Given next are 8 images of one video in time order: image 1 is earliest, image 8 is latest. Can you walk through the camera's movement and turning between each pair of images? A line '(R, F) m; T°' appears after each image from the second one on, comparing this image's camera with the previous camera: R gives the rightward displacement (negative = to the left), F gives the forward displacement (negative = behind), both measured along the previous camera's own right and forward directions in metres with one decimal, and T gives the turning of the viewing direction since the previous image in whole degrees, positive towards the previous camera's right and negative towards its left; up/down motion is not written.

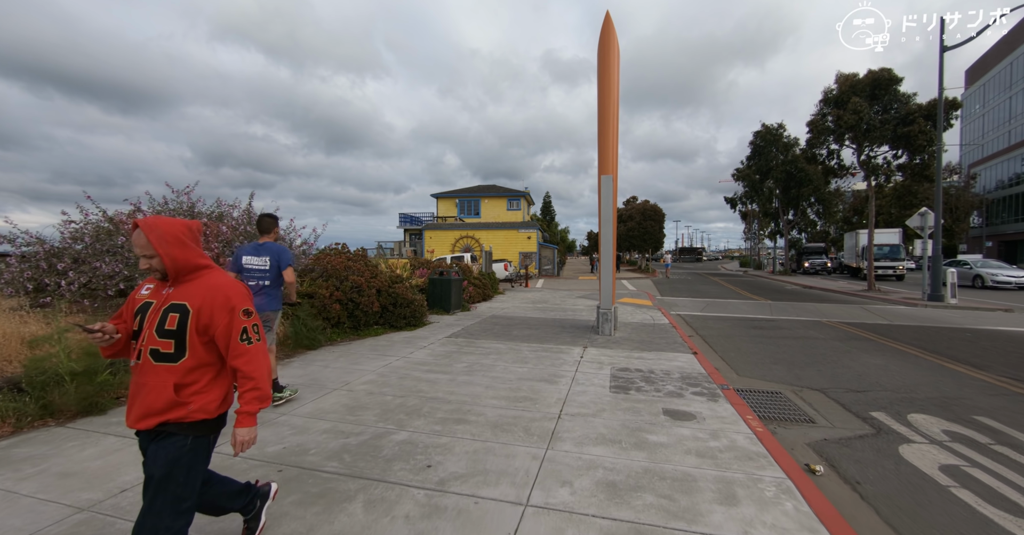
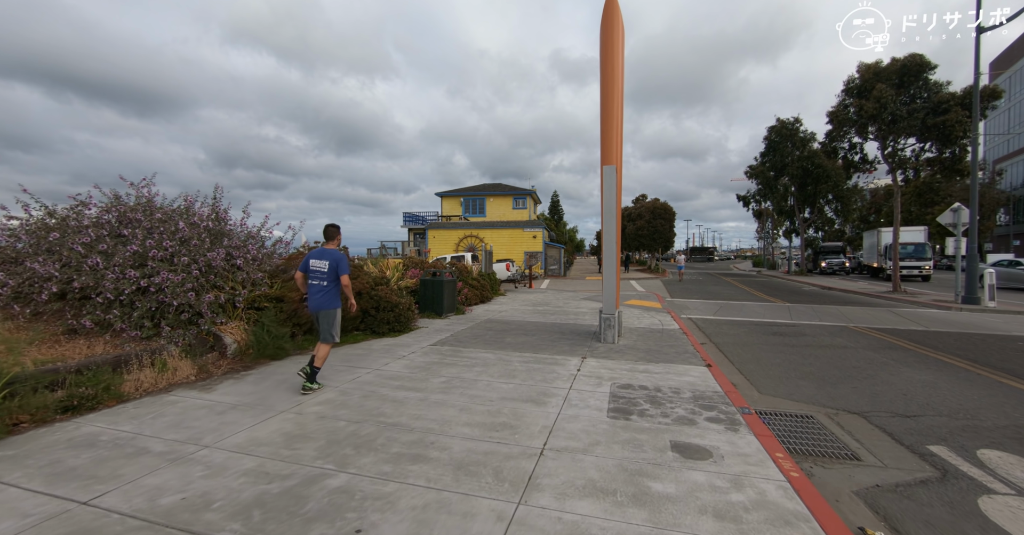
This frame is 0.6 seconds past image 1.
(+0.3, +0.7) m; -1°
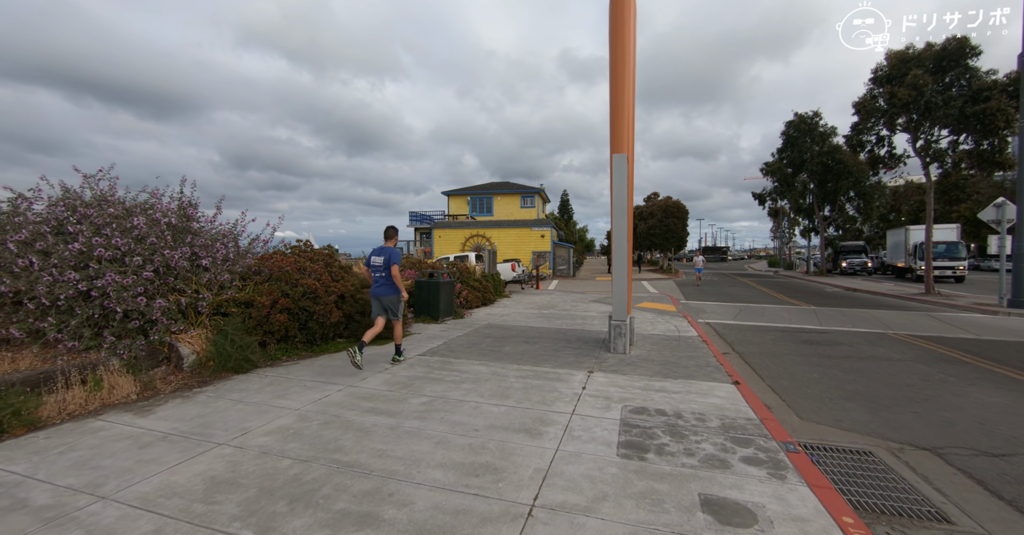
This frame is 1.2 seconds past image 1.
(+0.2, +0.8) m; -1°
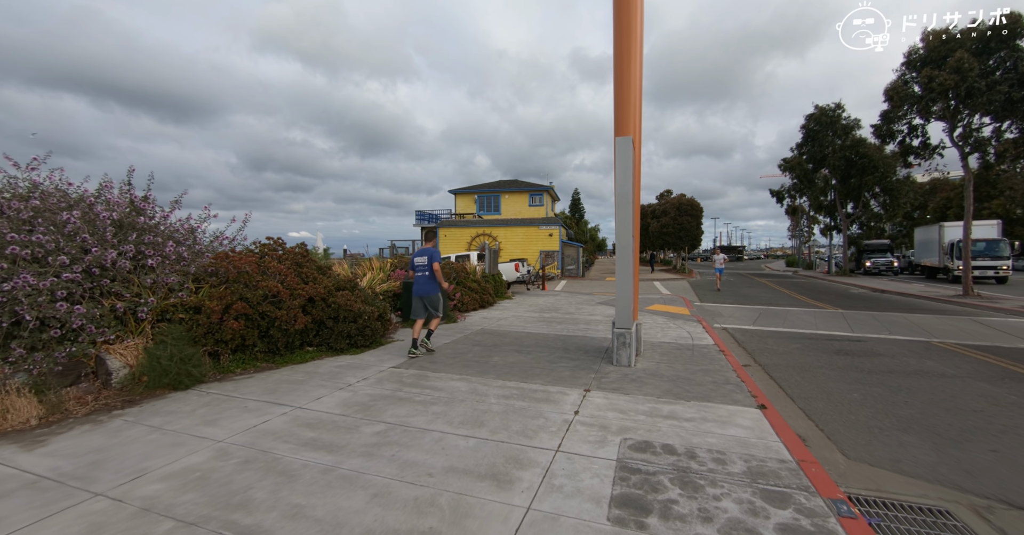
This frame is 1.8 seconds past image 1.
(+0.3, +0.8) m; -2°
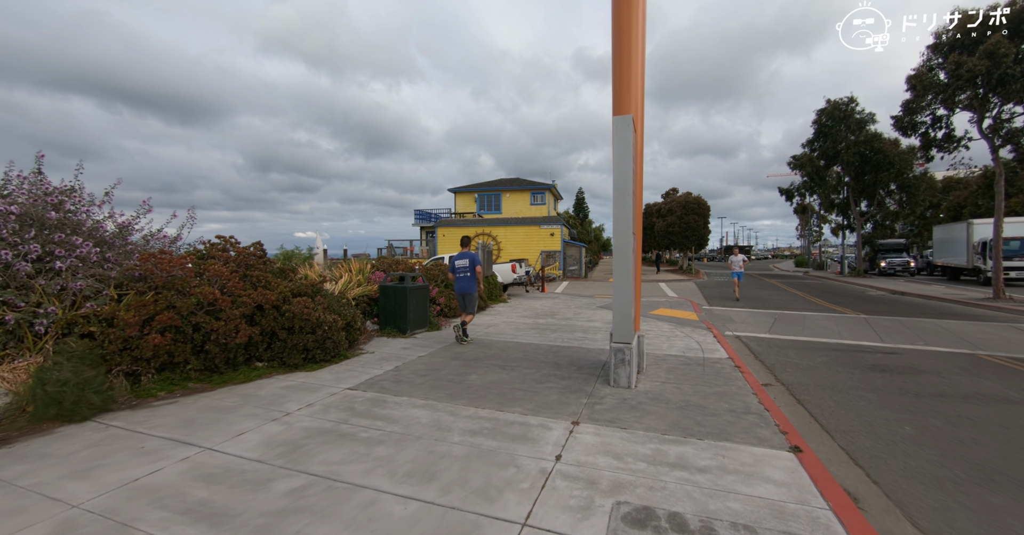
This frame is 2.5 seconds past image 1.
(+0.3, +0.9) m; -1°
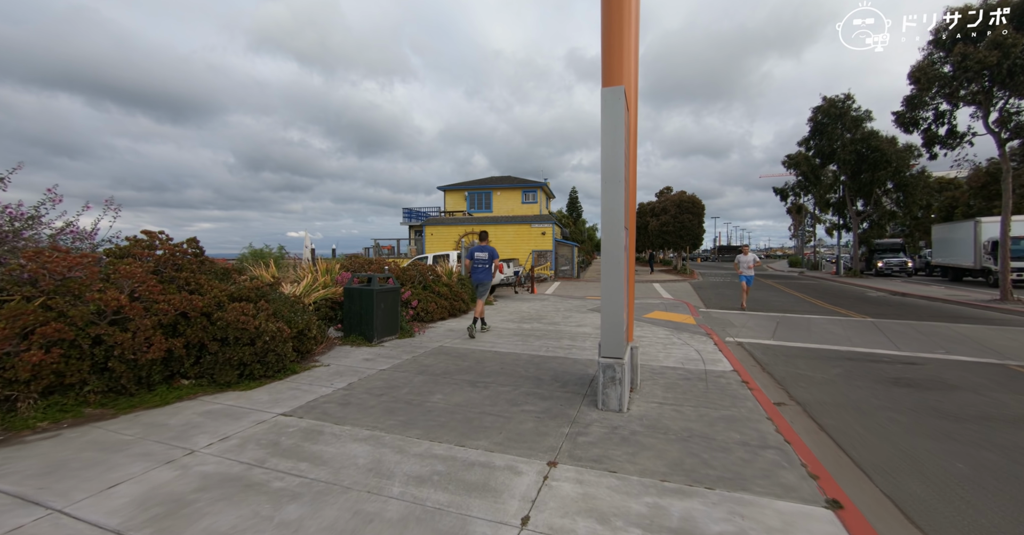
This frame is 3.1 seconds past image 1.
(+0.2, +0.8) m; +1°
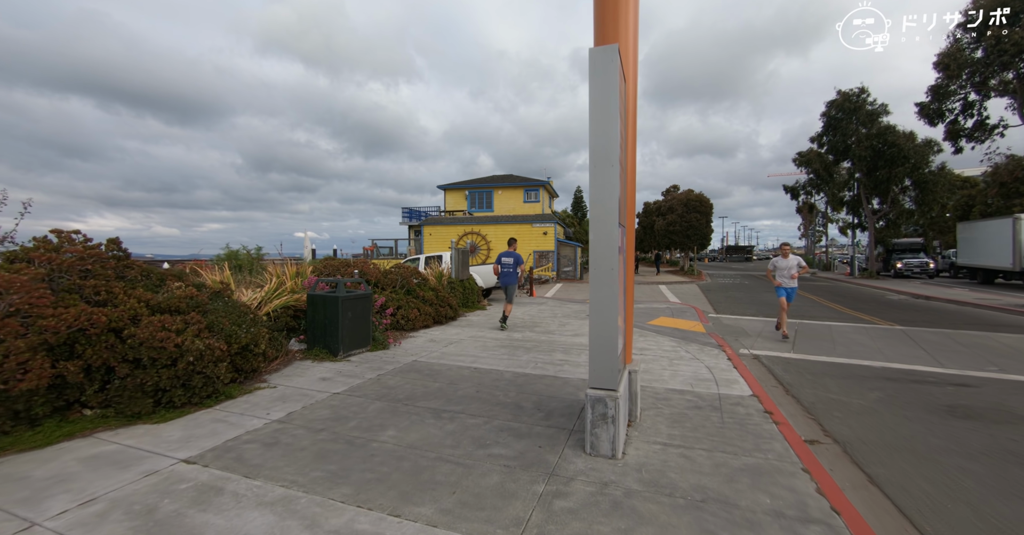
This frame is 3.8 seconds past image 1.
(+0.3, +0.8) m; -1°
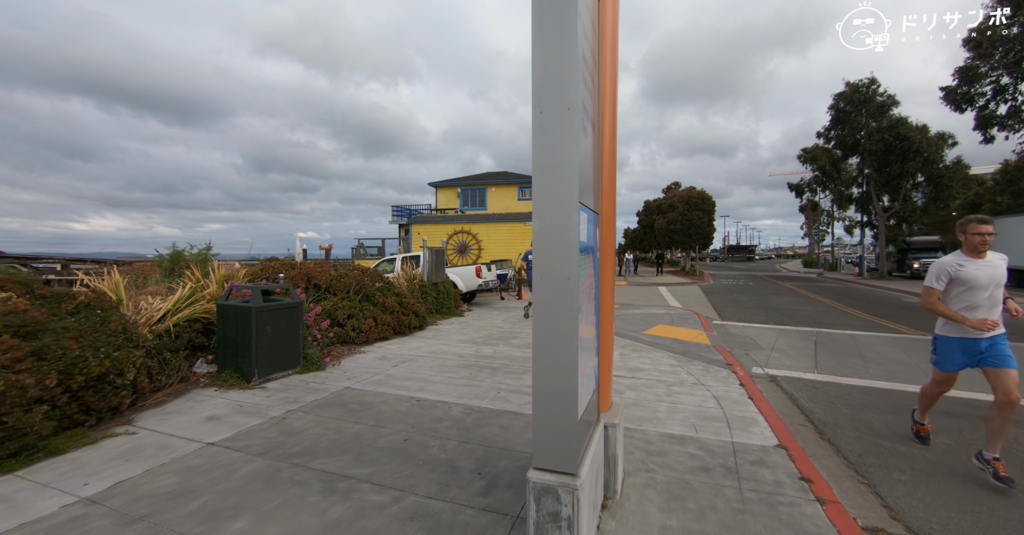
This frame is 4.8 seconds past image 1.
(+0.5, +1.2) m; 0°
